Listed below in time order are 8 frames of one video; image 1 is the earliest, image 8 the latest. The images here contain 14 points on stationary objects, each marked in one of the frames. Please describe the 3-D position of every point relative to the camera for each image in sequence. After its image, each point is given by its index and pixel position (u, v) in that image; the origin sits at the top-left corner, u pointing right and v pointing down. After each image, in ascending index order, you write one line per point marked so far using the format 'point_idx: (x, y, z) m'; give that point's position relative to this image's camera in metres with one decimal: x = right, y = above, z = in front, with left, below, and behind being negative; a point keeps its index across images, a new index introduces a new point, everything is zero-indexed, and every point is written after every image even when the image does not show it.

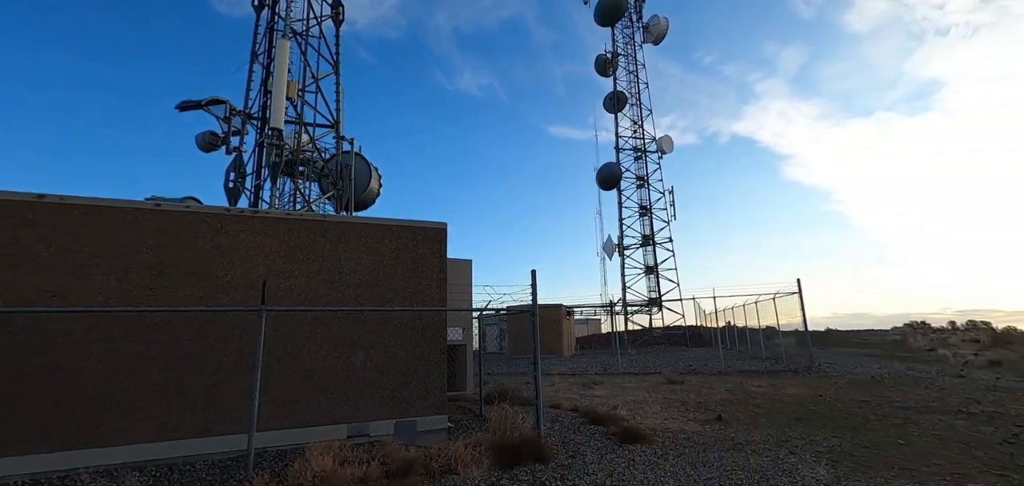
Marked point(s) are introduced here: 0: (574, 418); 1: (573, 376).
0: (+0.9, -2.5, +6.7) m
1: (+1.7, -3.7, +12.7) m
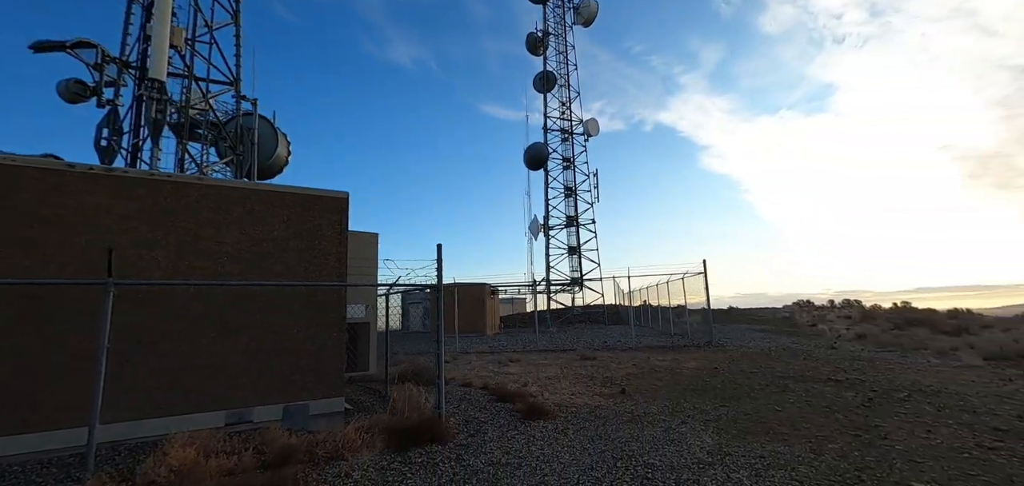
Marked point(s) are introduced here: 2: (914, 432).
0: (-0.4, -2.2, +6.6) m
1: (-0.6, -3.1, +12.7) m
2: (+4.1, -1.9, +4.6) m
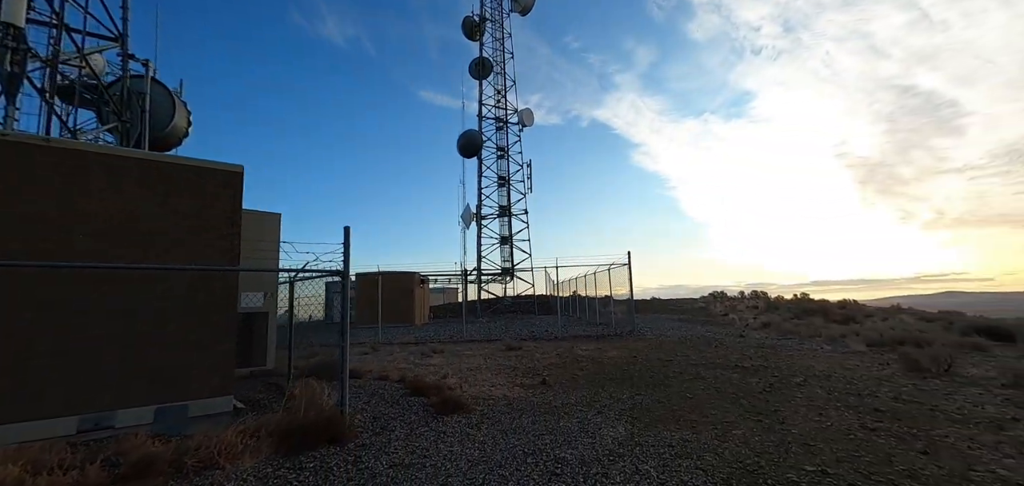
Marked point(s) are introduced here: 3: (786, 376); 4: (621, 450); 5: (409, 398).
0: (-1.6, -2.0, +6.2) m
1: (-2.6, -2.7, +12.3) m
2: (+3.2, -1.8, +4.9) m
3: (+4.1, -2.0, +6.9) m
4: (+0.9, -1.8, +3.9) m
5: (-1.3, -1.9, +5.7) m
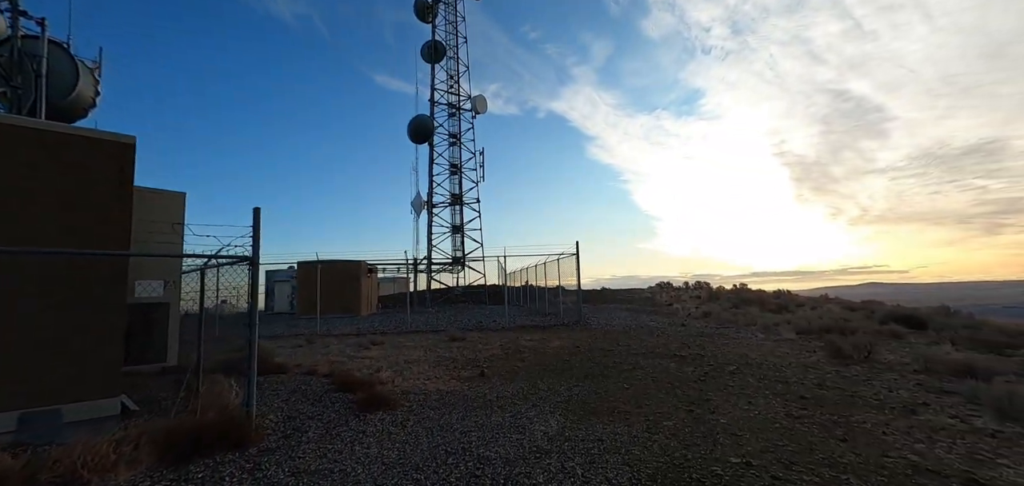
0: (-2.4, -1.8, +5.8) m
1: (-4.0, -2.4, +11.8) m
2: (+2.4, -1.7, +5.0) m
3: (+3.2, -1.9, +7.0) m
4: (+0.3, -1.6, +3.7) m
5: (-2.1, -1.7, +5.3) m
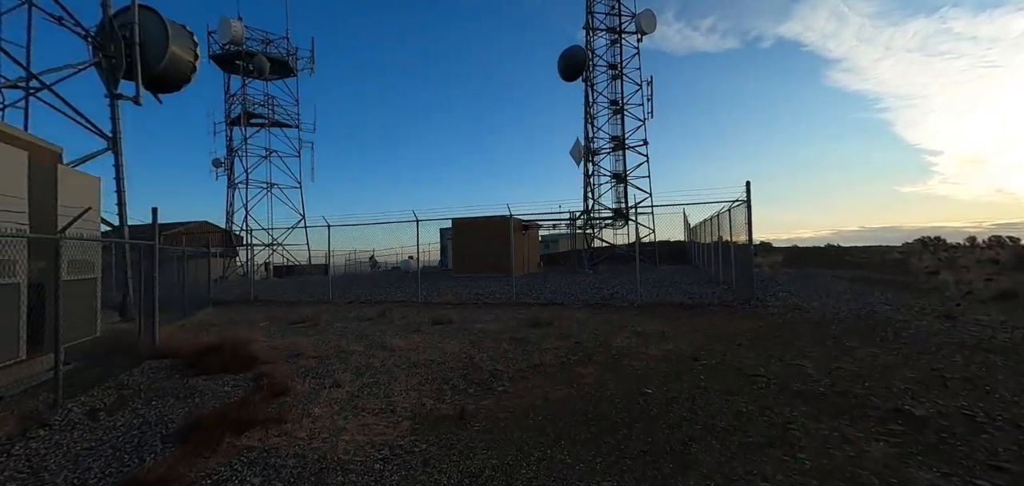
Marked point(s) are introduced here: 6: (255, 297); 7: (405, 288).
0: (-2.6, -1.4, +3.9) m
1: (-1.5, -1.4, +10.0) m
2: (+1.5, -1.4, +1.1) m
3: (+3.0, -1.4, +2.7) m
4: (-1.0, -1.5, +0.9) m
5: (-2.5, -1.4, +3.3) m
6: (-7.7, -1.7, +13.7) m
7: (-3.5, -1.5, +15.1) m
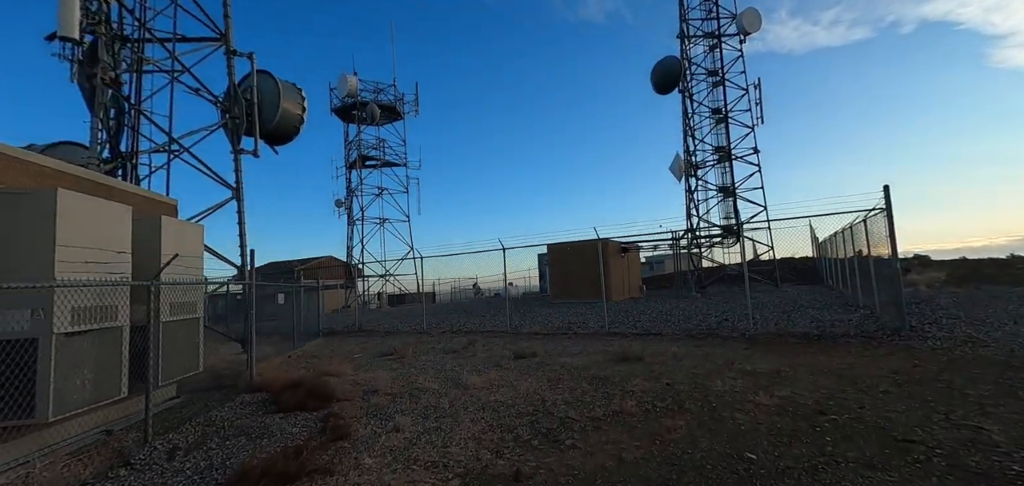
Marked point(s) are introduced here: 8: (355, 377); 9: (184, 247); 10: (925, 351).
0: (-2.0, -1.8, +3.9) m
1: (+0.4, -2.0, +9.6) m
2: (+1.3, -1.5, +0.3) m
3: (+3.2, -1.4, +1.4) m
4: (-1.2, -1.6, +0.6) m
5: (-2.1, -1.7, +3.3) m
6: (-4.9, -2.7, +14.6) m
7: (-0.4, -2.4, +15.0) m
8: (-2.2, -1.9, +6.5) m
9: (-6.4, -0.1, +8.8) m
10: (+6.0, -1.5, +6.6) m
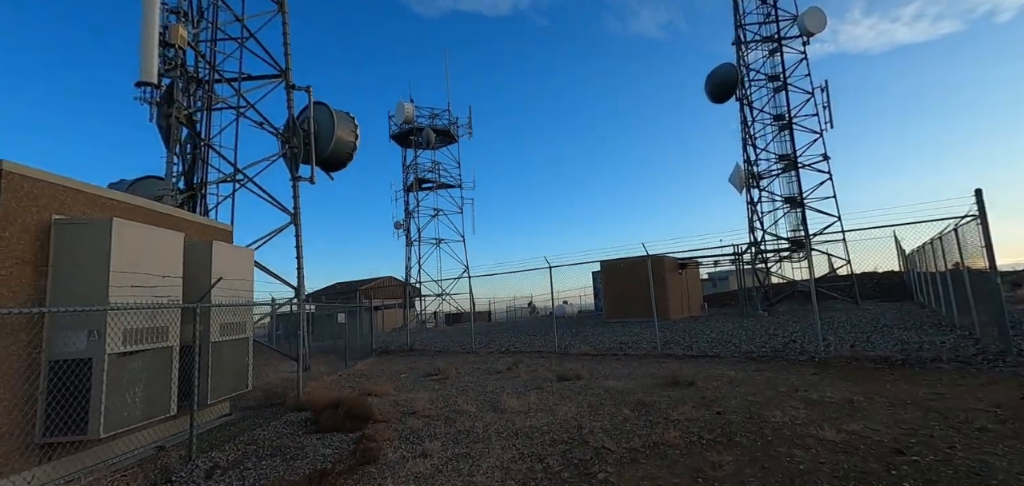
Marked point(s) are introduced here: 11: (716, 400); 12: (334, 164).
0: (-1.8, -2.0, +3.9) m
1: (+1.3, -2.4, +9.3) m
2: (+1.0, -1.5, -0.1) m
3: (+3.0, -1.4, +0.9) m
4: (-1.4, -1.7, +0.5) m
5: (-1.9, -1.9, +3.3) m
6: (-3.3, -3.4, +14.8) m
7: (+1.2, -3.0, +14.7) m
8: (-1.6, -2.2, +6.5) m
9: (-5.5, -0.6, +9.4) m
10: (+6.5, -1.6, +5.7) m
11: (+2.5, -1.9, +5.5) m
12: (-5.2, +2.3, +13.5) m
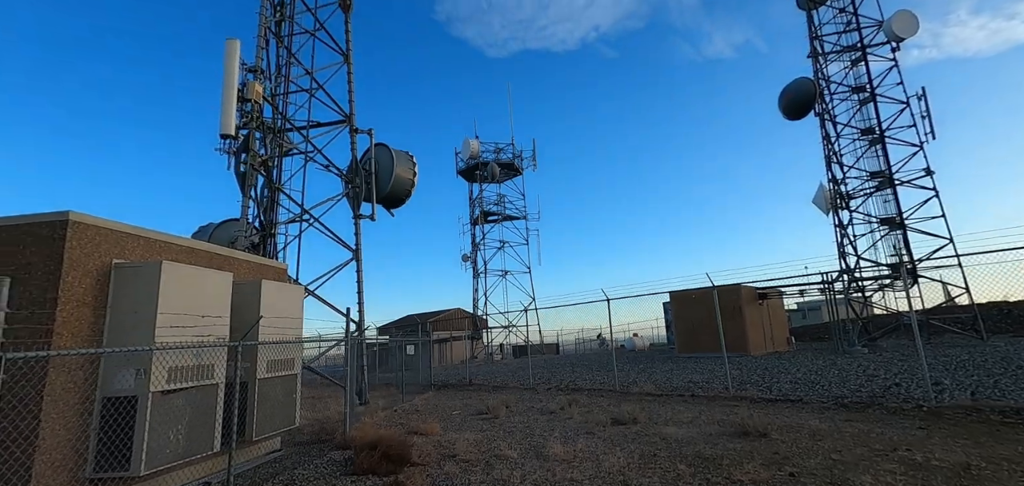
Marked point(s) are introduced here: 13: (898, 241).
0: (-1.6, -2.3, +3.8) m
1: (+2.3, -3.0, +8.6) m
2: (+0.6, -1.5, -0.5) m
3: (+2.8, -1.4, +0.1) m
4: (-1.6, -1.8, +0.4) m
5: (-1.8, -2.2, +3.2) m
6: (-1.3, -4.4, +14.7) m
7: (+3.0, -3.9, +13.9) m
8: (-1.0, -2.7, +6.3) m
9: (-4.4, -1.3, +9.8) m
10: (+6.9, -1.9, +4.3) m
11: (+2.9, -2.2, +4.7) m
12: (-3.5, +1.3, +14.1) m
13: (+15.8, +0.1, +18.9) m
